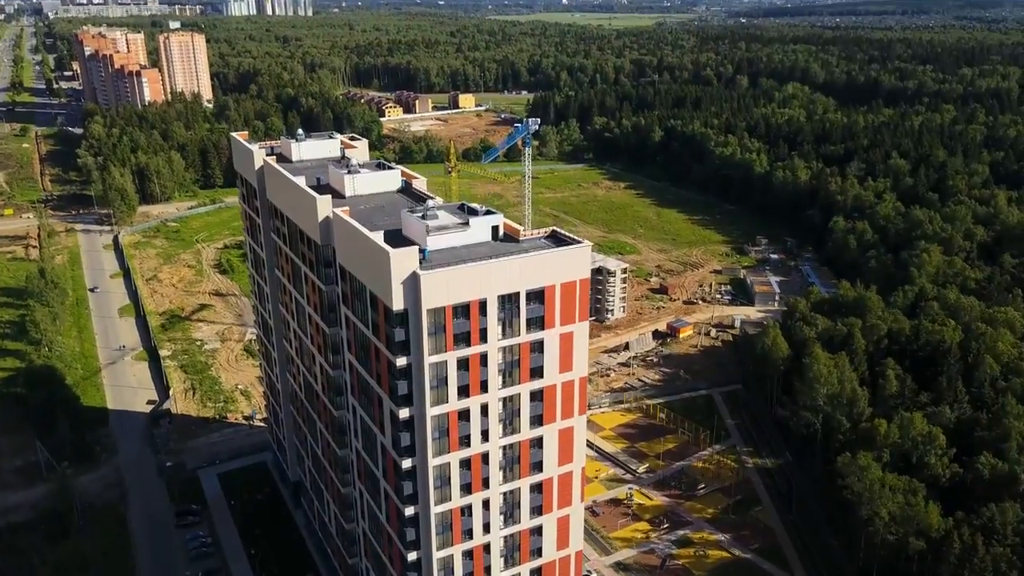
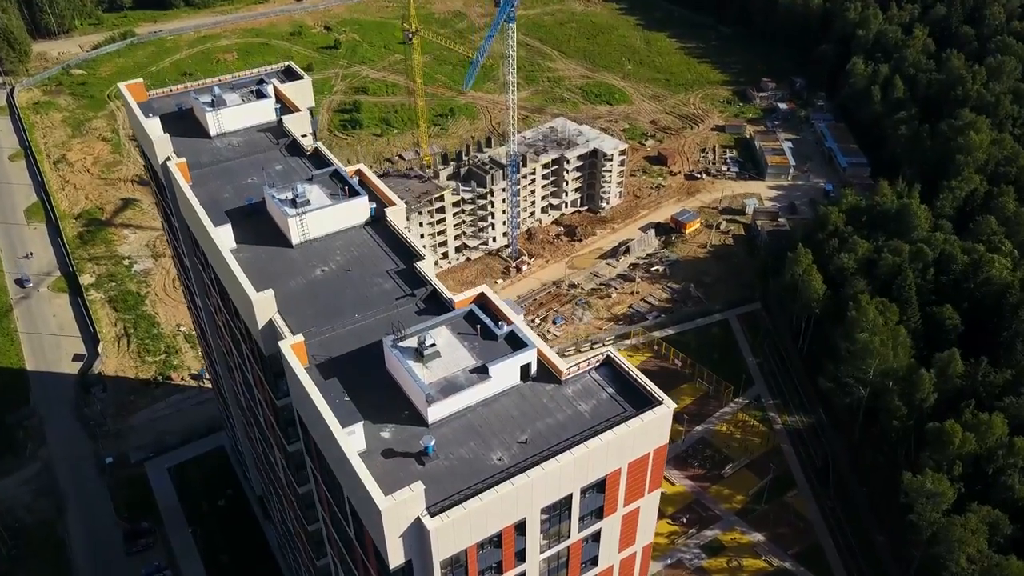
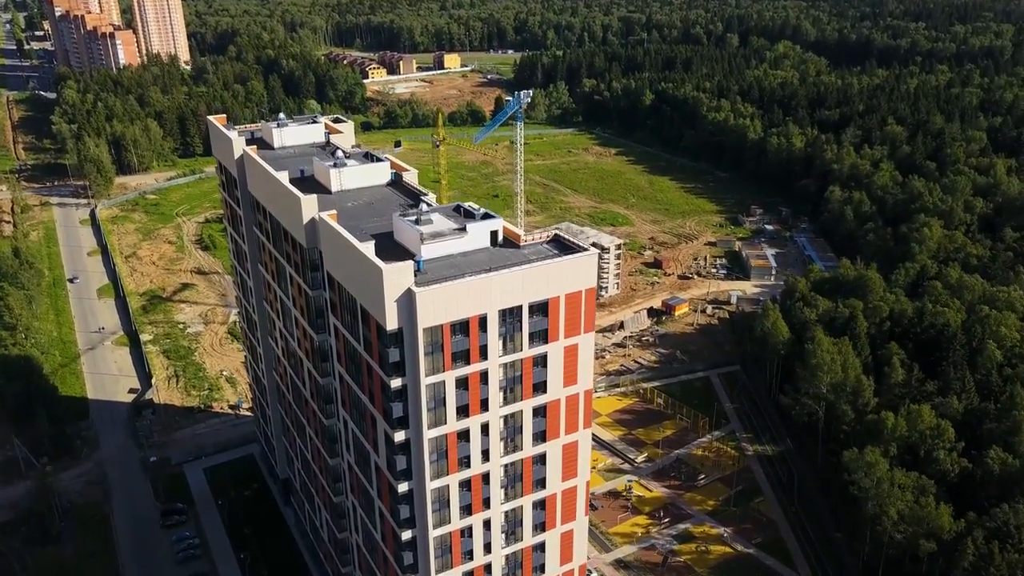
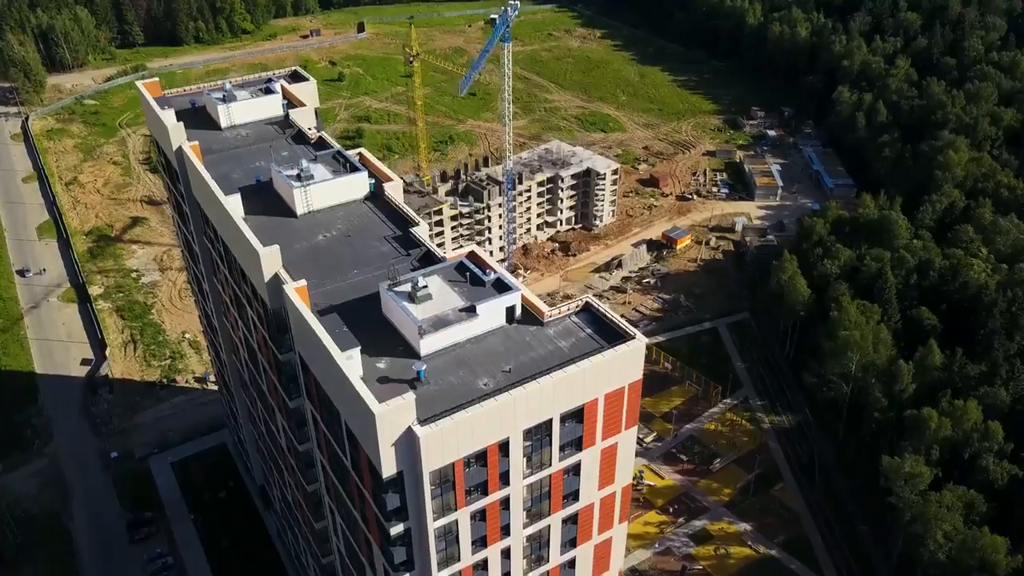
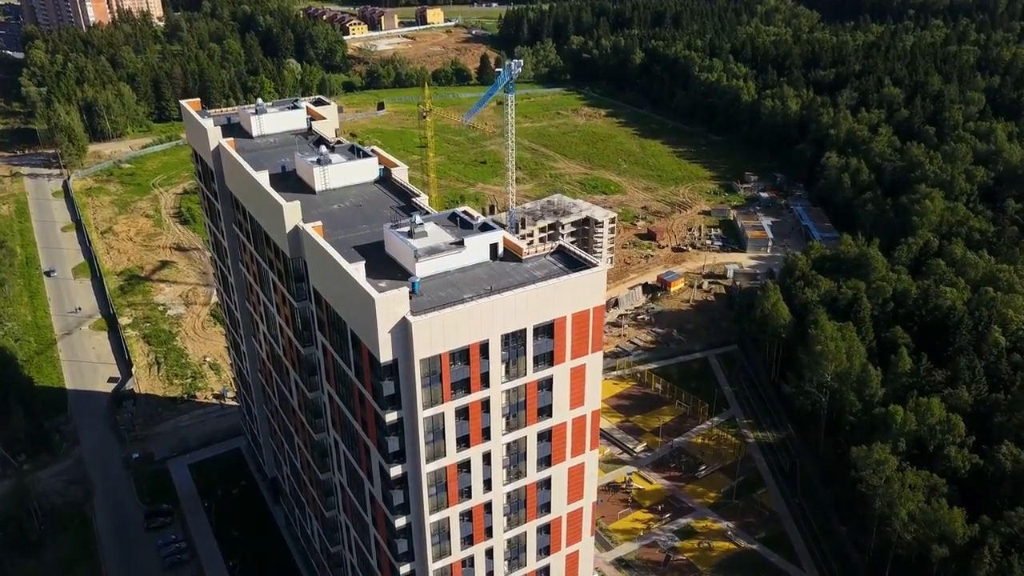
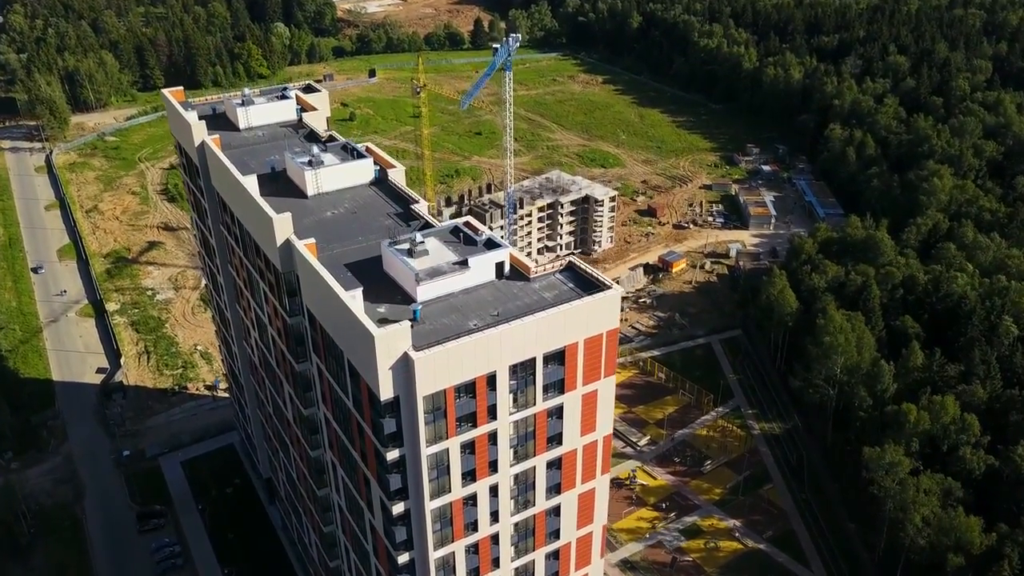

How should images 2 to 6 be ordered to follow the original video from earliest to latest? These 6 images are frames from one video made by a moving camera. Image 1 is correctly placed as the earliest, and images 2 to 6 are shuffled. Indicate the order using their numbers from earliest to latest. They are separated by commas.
3, 5, 6, 4, 2
